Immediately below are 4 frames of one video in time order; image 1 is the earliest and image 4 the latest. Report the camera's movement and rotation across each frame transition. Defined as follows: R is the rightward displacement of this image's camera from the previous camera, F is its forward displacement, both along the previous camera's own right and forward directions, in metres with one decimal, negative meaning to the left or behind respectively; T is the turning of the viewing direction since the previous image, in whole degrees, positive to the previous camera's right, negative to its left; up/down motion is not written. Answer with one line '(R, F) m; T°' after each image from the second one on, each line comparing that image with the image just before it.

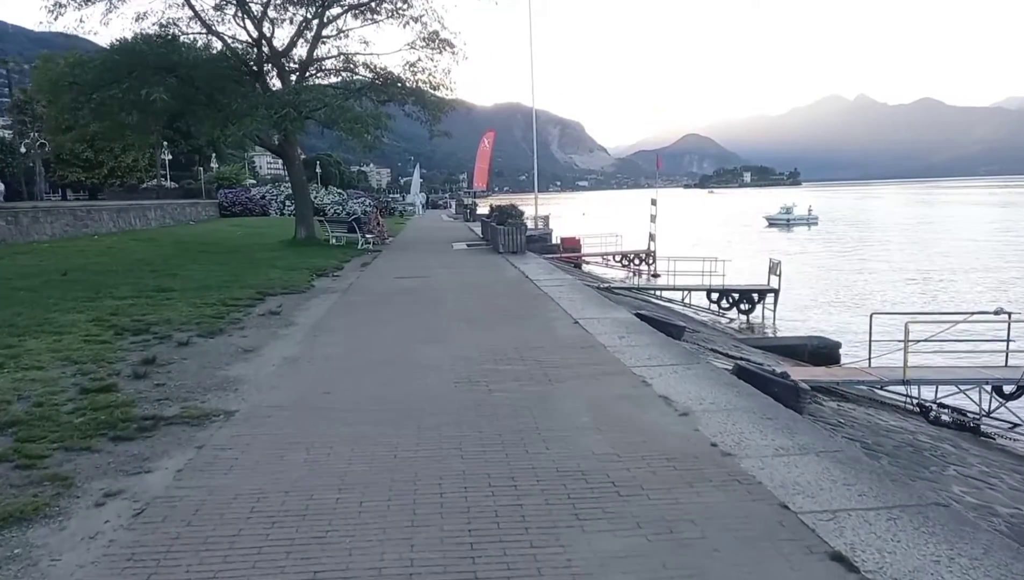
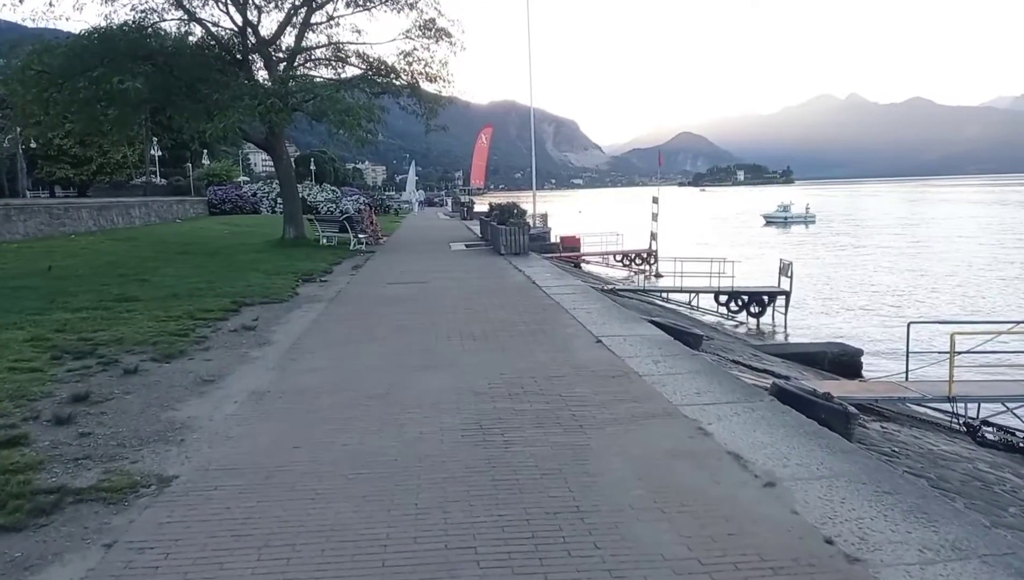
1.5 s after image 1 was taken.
(-0.2, +1.4) m; 0°
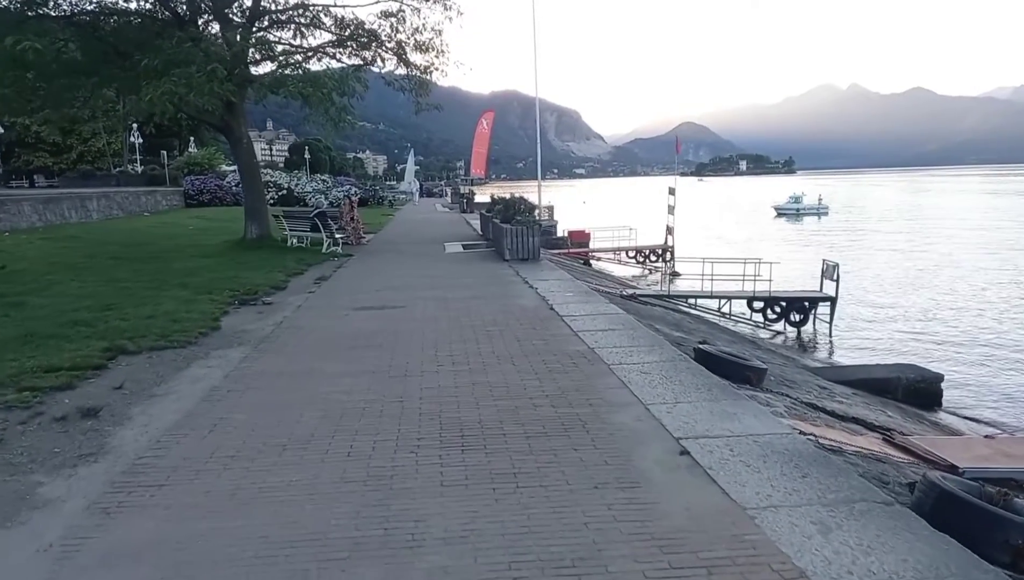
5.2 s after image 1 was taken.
(-0.1, +3.7) m; 0°
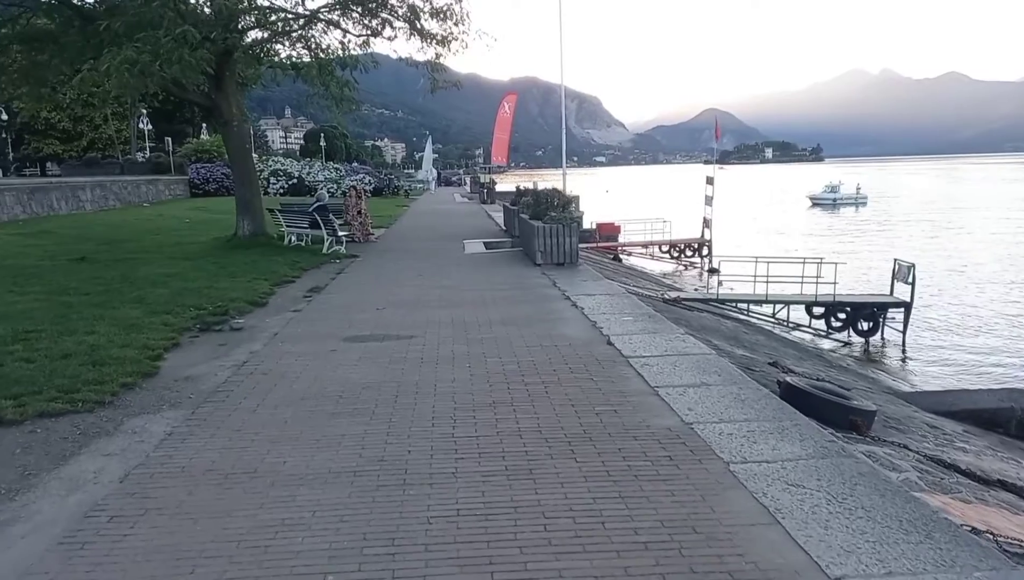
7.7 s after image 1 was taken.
(-0.3, +2.6) m; -2°
